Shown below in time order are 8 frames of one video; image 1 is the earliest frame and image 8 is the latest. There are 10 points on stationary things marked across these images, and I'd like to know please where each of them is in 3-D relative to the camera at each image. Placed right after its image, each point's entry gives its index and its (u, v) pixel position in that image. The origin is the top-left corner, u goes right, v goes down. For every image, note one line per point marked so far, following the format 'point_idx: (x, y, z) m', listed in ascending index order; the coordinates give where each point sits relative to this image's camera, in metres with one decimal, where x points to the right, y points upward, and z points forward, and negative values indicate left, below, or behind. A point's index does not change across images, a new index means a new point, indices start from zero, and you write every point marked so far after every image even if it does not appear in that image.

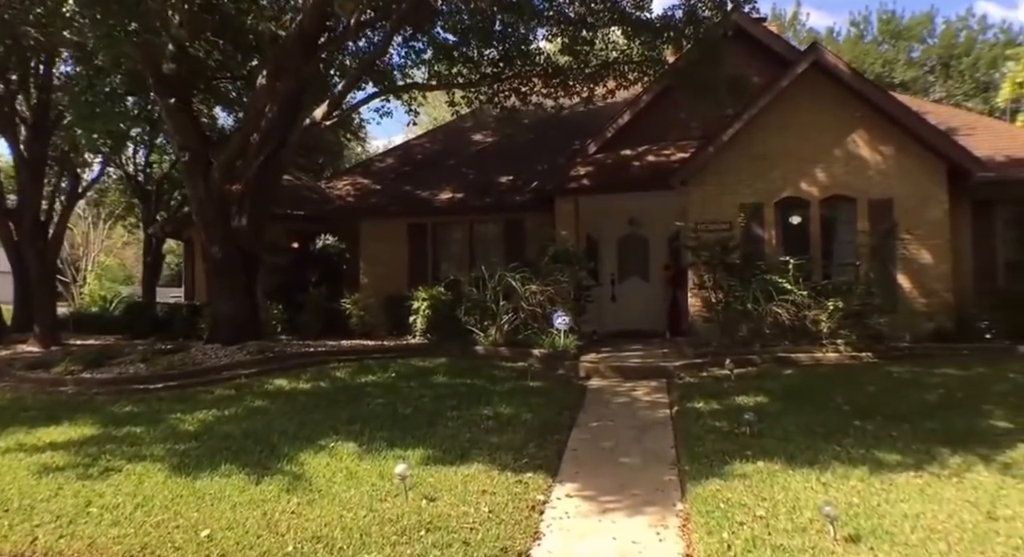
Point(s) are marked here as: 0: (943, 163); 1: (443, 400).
0: (+8.7, +2.4, +12.7) m
1: (-1.1, -1.9, +9.9) m
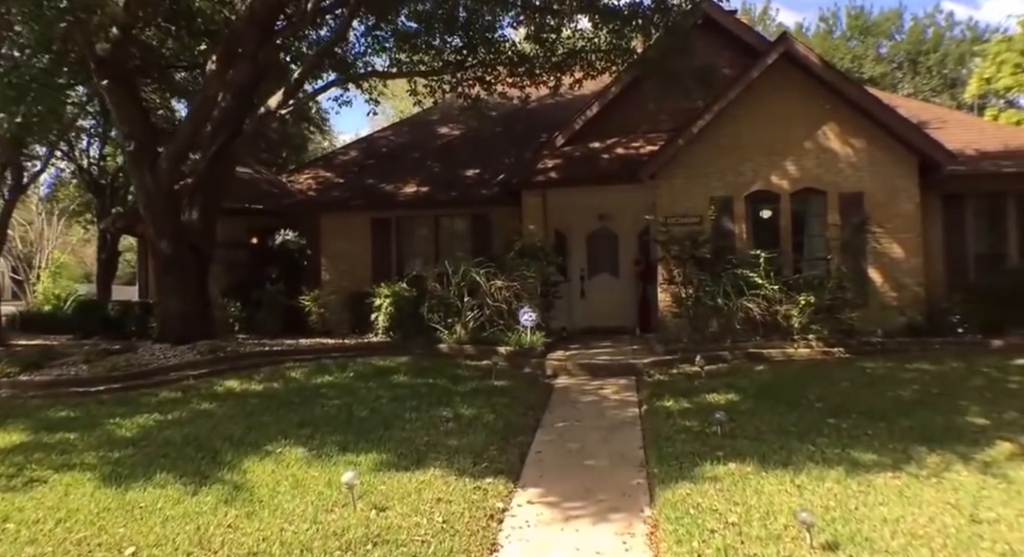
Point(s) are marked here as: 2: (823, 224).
0: (+8.0, +2.5, +12.6) m
1: (-1.6, -1.8, +9.4) m
2: (+6.4, +1.1, +13.1) m
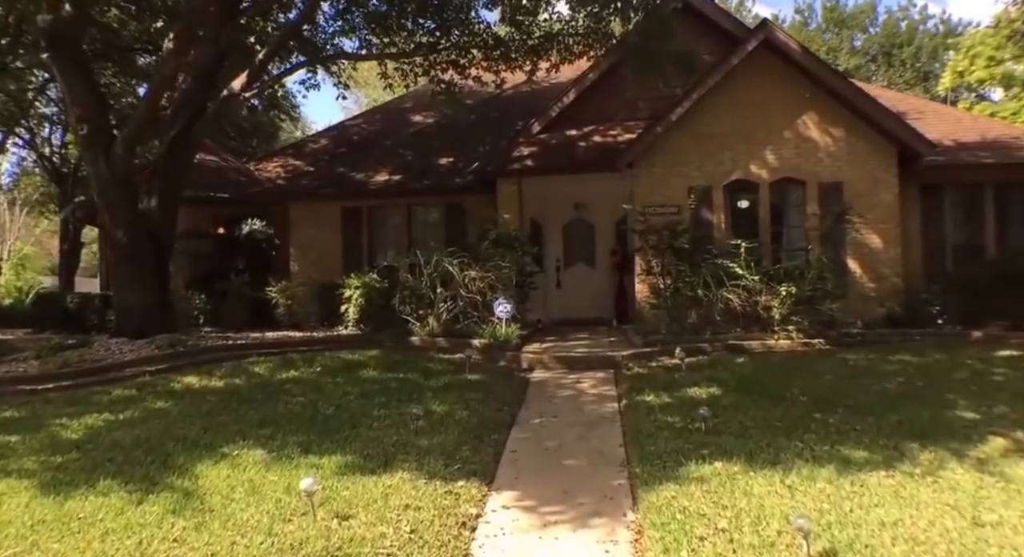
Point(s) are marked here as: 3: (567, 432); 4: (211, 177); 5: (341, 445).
0: (+7.5, +2.7, +12.4) m
1: (-2.0, -1.7, +8.9) m
2: (+5.9, +1.3, +12.9) m
3: (+0.7, -1.8, +7.6) m
4: (-9.4, +3.1, +19.8) m
5: (-1.9, -1.9, +7.2) m
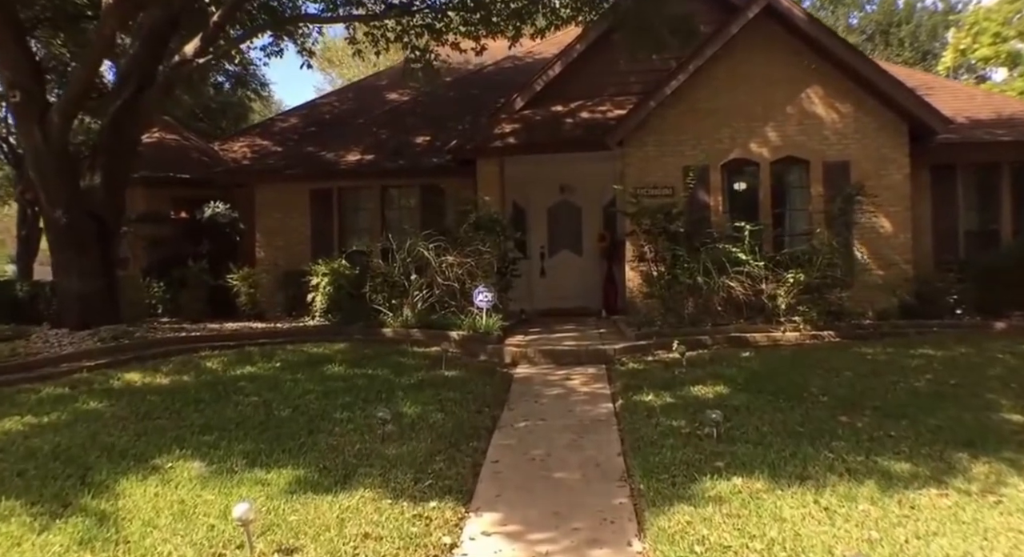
0: (+7.2, +2.9, +11.6) m
1: (-2.2, -1.5, +7.9) m
2: (+5.6, +1.6, +12.1) m
3: (+0.5, -1.7, +6.7) m
4: (-9.9, +3.5, +18.4) m
5: (-2.1, -1.7, +6.2) m
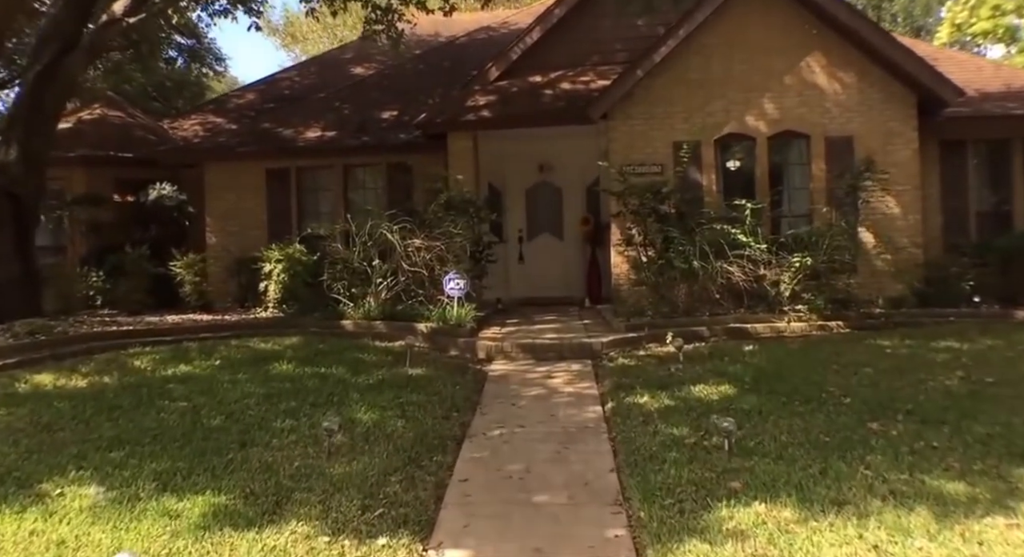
0: (+6.8, +3.1, +10.7) m
1: (-2.5, -1.3, +6.7) m
2: (+5.1, +1.8, +11.1) m
3: (+0.2, -1.5, +5.6) m
4: (-10.6, +3.8, +17.0) m
5: (-2.3, -1.6, +5.1) m
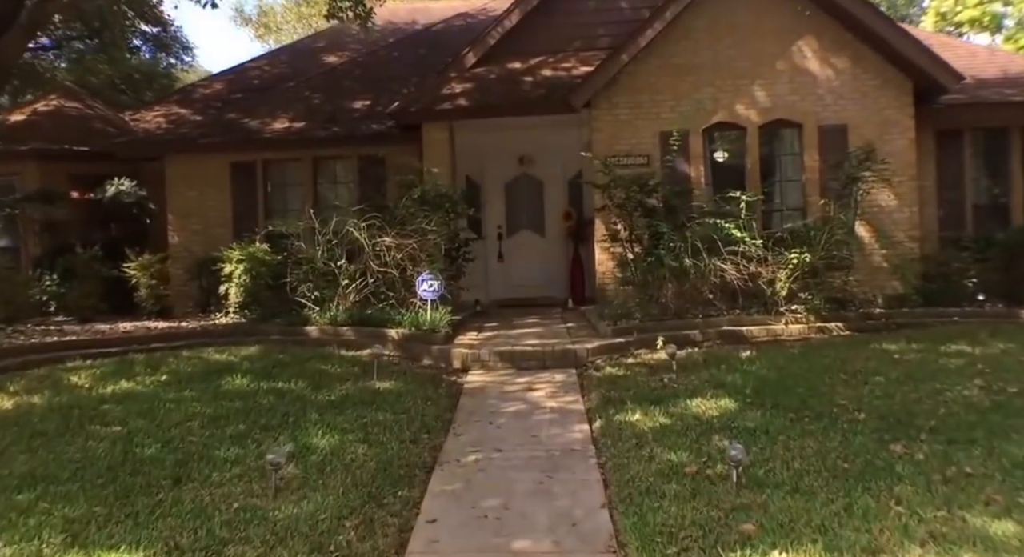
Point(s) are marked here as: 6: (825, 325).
0: (+6.4, +3.2, +10.2) m
1: (-2.7, -1.4, +6.0) m
2: (+4.8, +1.9, +10.6) m
3: (0.0, -1.6, +5.0) m
4: (-11.1, +3.7, +15.9) m
5: (-2.5, -1.7, +4.3) m
6: (+4.2, -0.6, +8.5) m
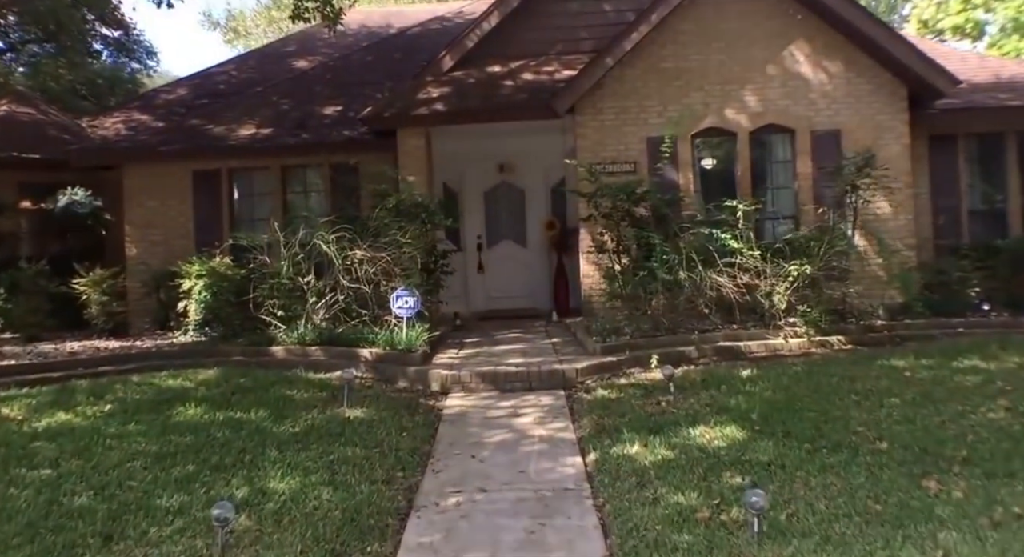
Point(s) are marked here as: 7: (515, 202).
0: (+6.1, +3.1, +9.9) m
1: (-2.9, -1.5, +5.3) m
2: (+4.5, +1.7, +10.2) m
3: (-0.1, -1.7, +4.4) m
4: (-11.6, +3.4, +15.0) m
5: (-2.6, -1.8, +3.6) m
6: (+3.9, -0.8, +8.0) m
7: (+0.1, +1.6, +13.1) m
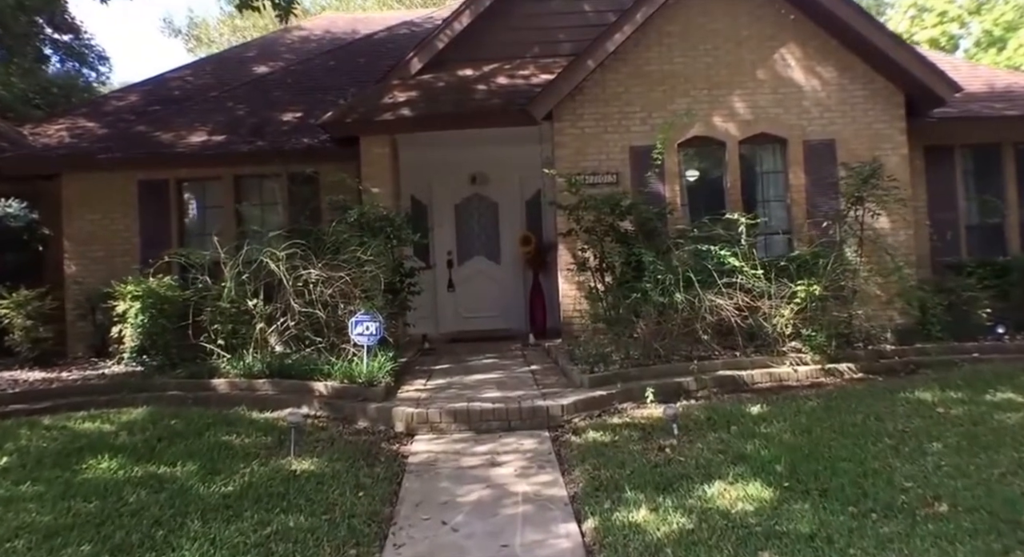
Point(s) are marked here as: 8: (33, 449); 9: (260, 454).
0: (+5.7, +2.8, +9.3) m
1: (-3.0, -1.8, +4.2) m
2: (+4.1, +1.4, +9.5) m
3: (-0.2, -1.9, +3.4) m
4: (-12.2, +2.9, +13.6) m
5: (-2.6, -2.0, +2.5) m
6: (+3.7, -1.0, +7.3) m
7: (-0.5, +1.2, +12.2) m
8: (-4.5, -1.6, +5.9) m
9: (-2.3, -1.6, +5.7) m
